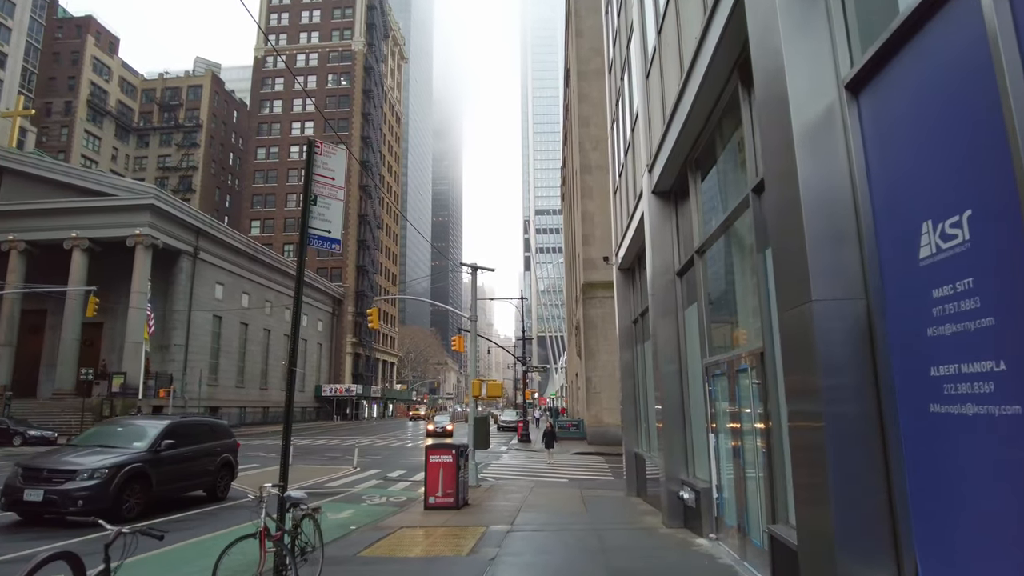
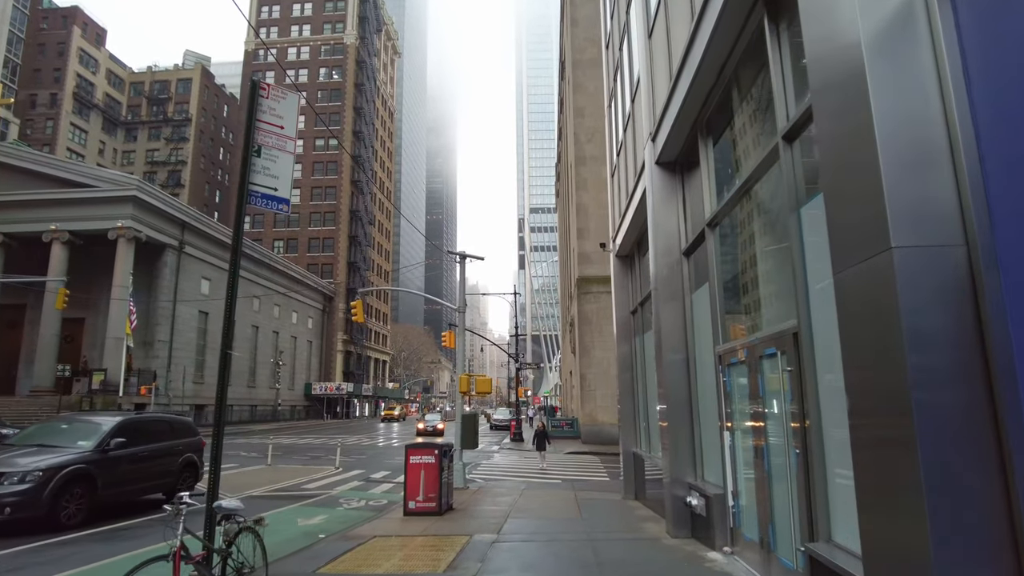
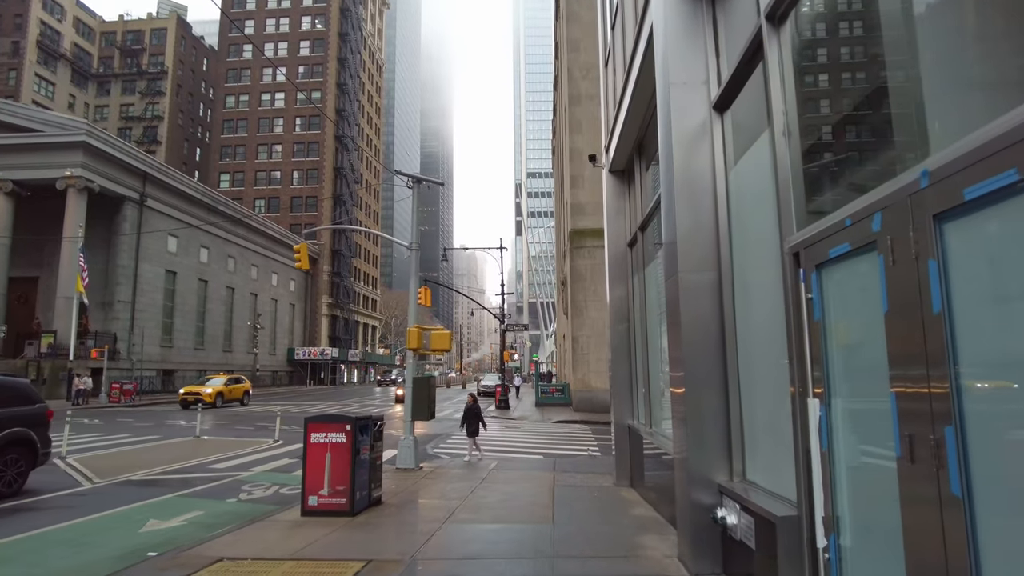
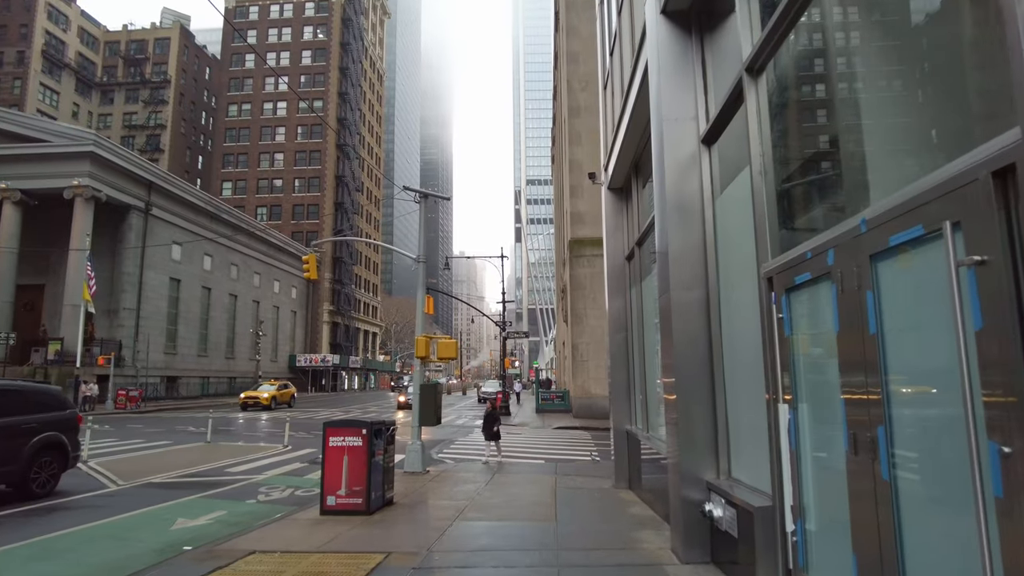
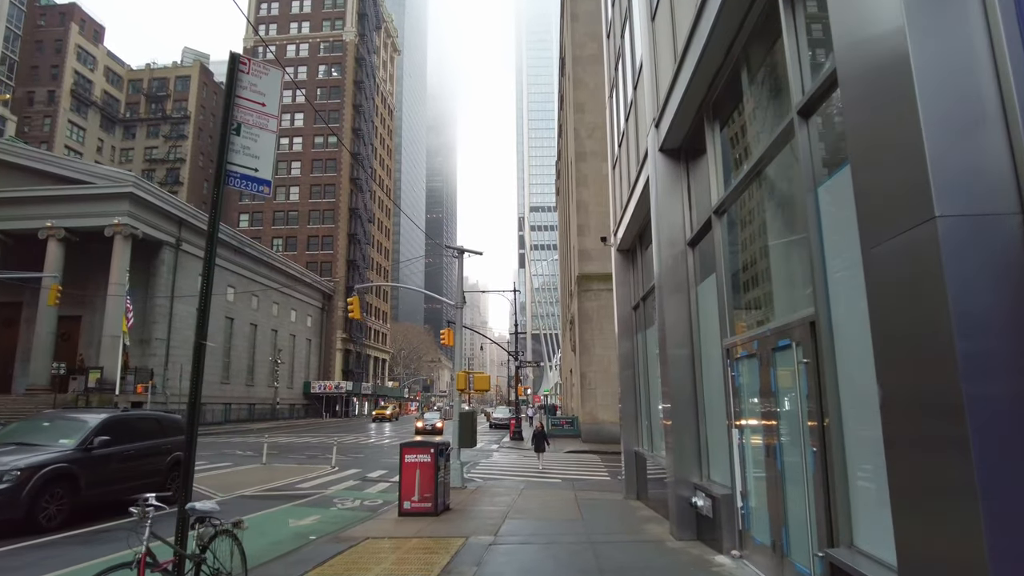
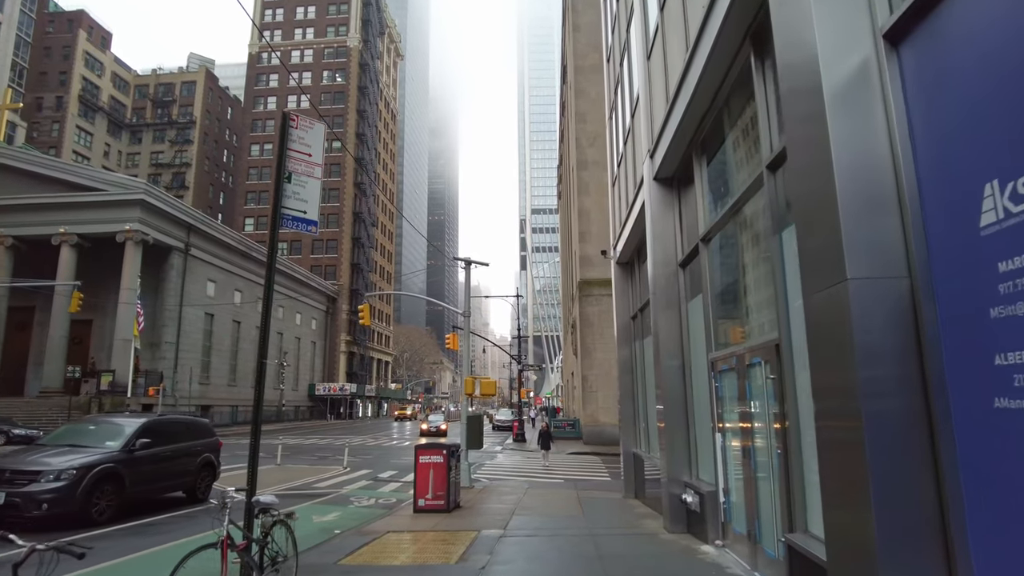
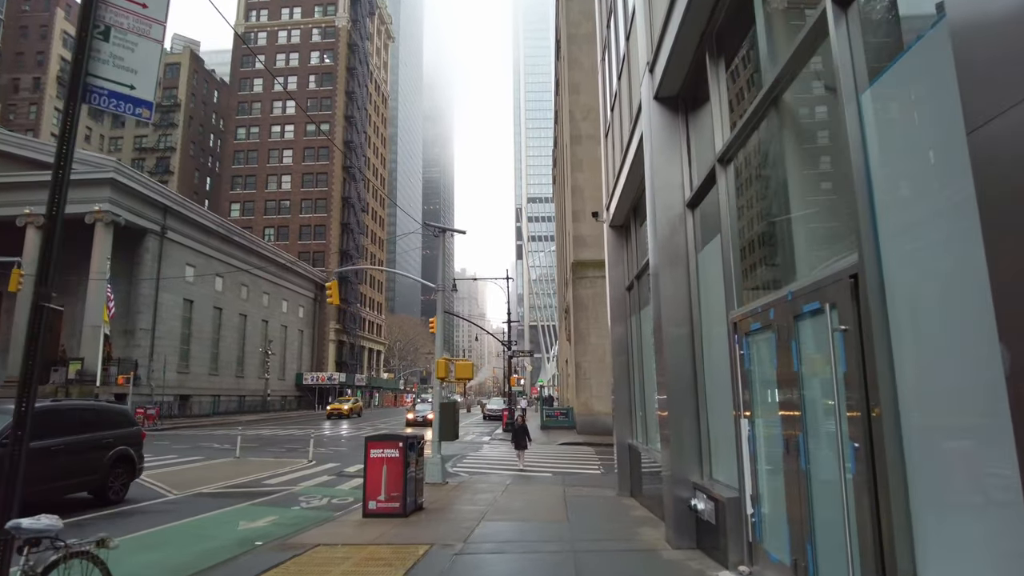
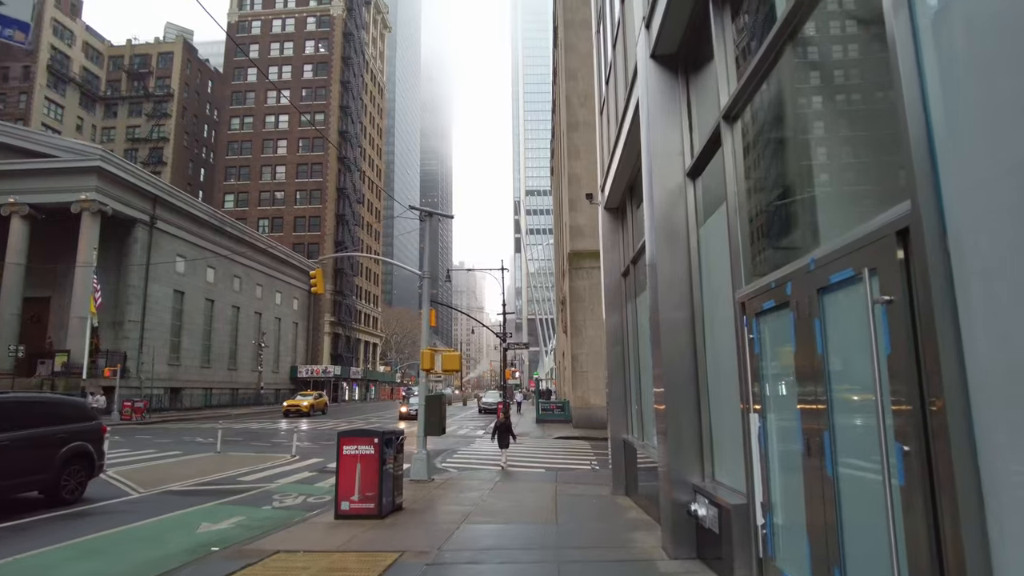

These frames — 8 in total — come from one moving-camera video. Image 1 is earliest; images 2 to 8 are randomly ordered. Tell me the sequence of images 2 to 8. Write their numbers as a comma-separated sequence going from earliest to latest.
6, 2, 5, 7, 8, 4, 3
